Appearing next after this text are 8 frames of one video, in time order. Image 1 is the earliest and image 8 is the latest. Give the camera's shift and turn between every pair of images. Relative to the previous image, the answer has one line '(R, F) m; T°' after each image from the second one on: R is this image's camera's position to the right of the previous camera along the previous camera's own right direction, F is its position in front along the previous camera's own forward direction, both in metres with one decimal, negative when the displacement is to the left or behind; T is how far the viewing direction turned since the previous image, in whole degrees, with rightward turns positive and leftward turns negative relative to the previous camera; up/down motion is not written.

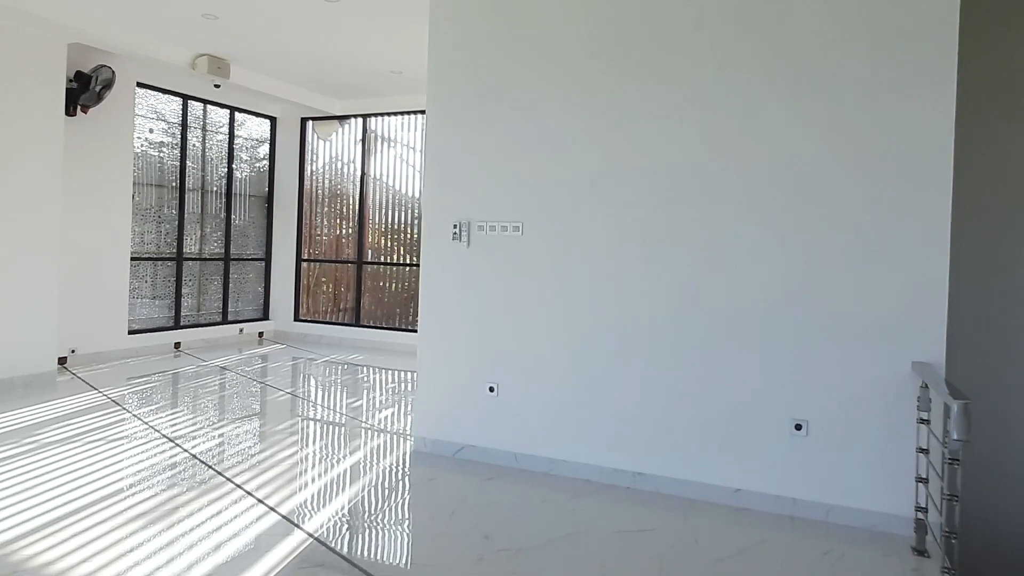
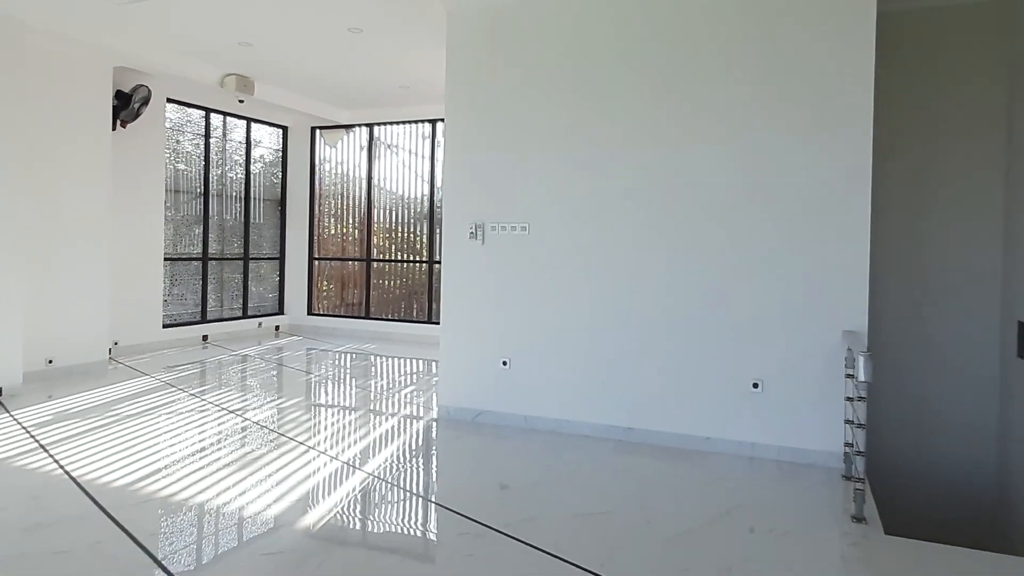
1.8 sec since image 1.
(-0.2, -0.8) m; +1°
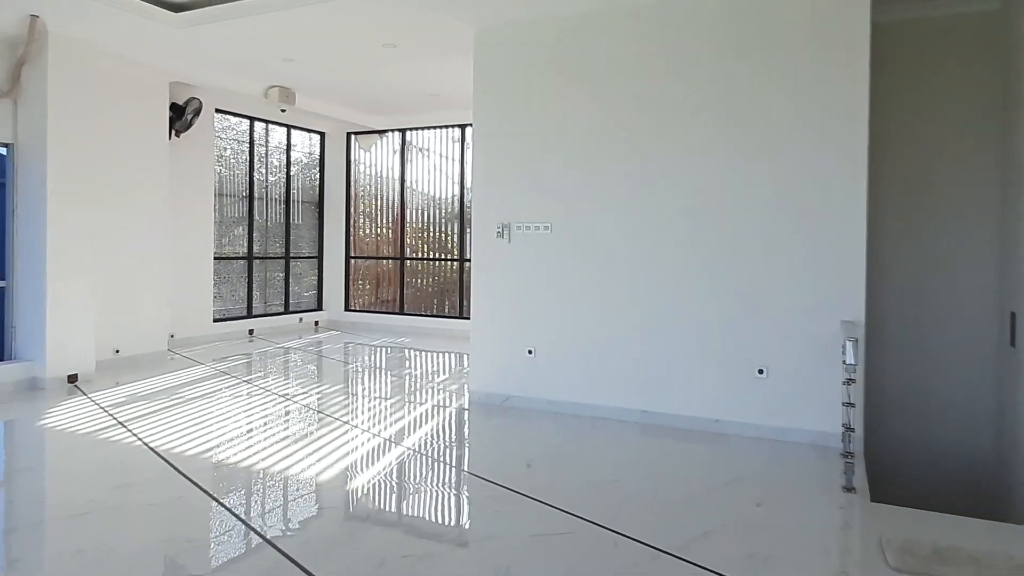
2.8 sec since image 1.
(0.0, -0.4) m; -2°
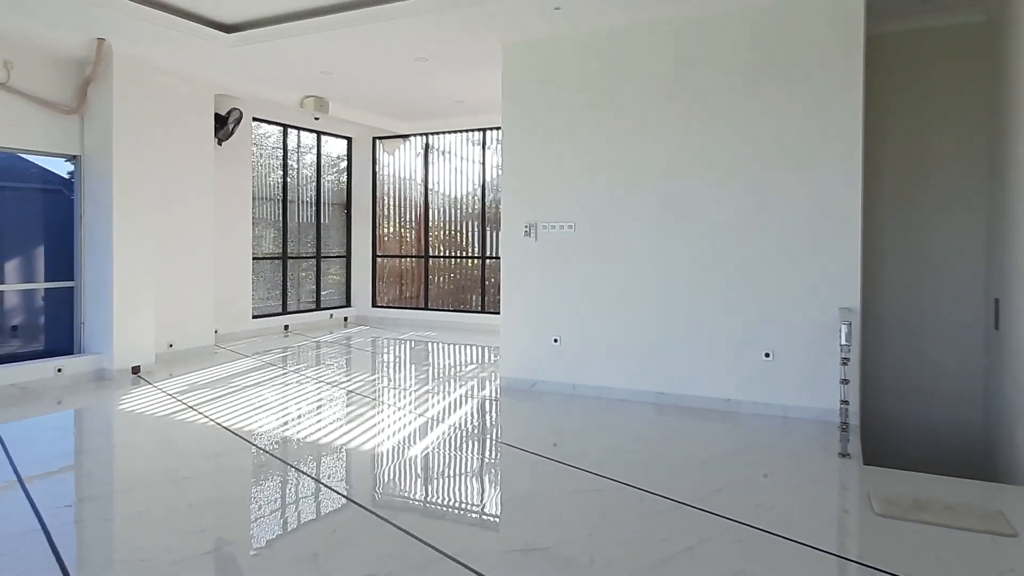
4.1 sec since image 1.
(-0.1, -0.5) m; -1°
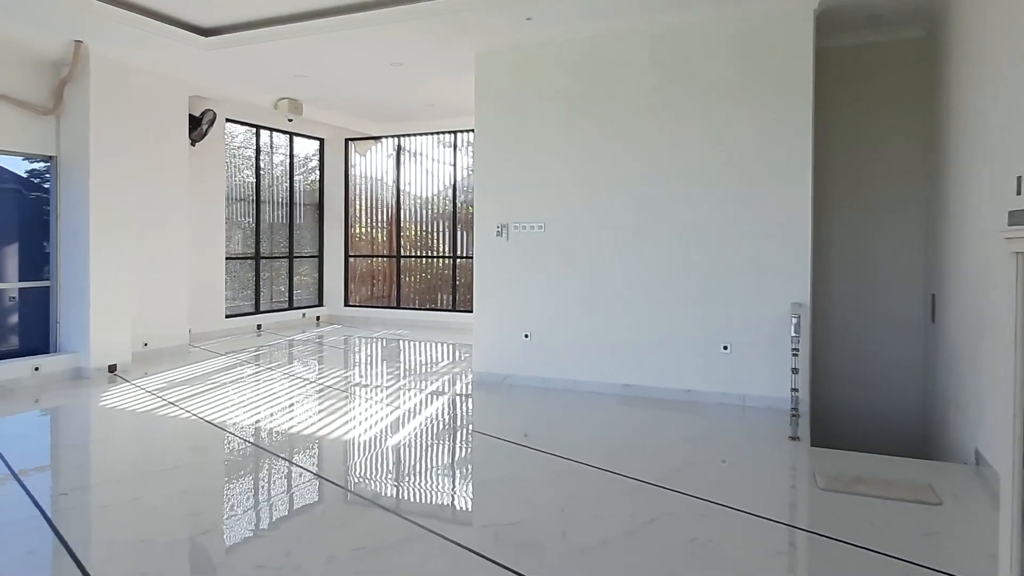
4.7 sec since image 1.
(0.0, -0.2) m; +3°
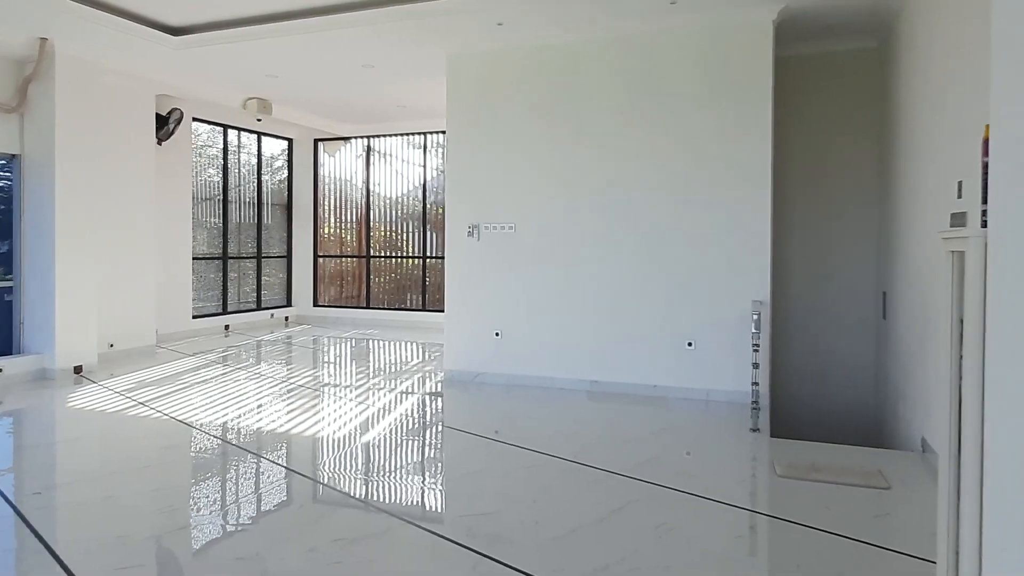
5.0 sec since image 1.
(0.0, -0.1) m; +3°
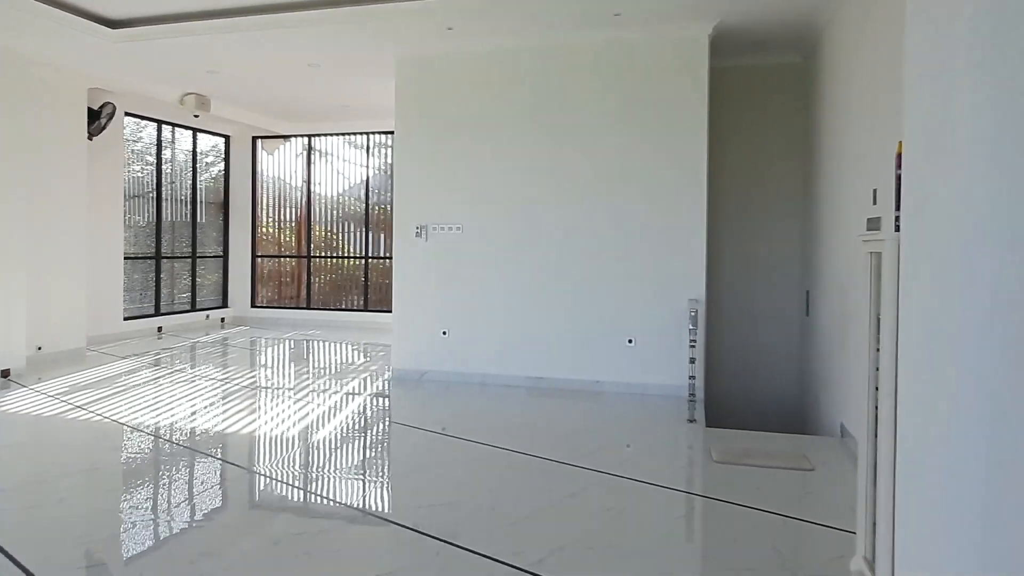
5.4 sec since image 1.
(-0.1, -0.1) m; +5°
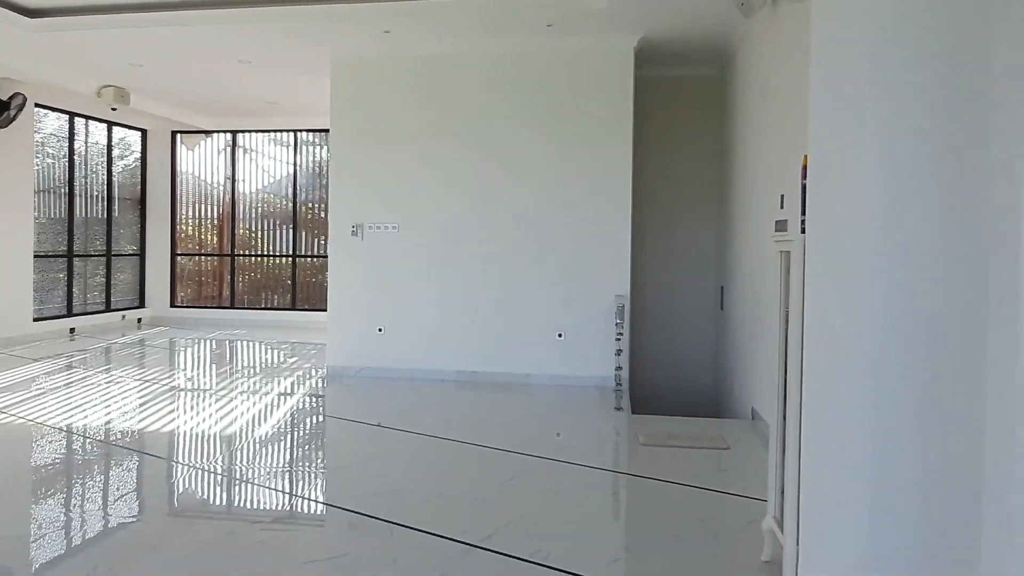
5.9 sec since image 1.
(-0.1, -0.2) m; +7°
